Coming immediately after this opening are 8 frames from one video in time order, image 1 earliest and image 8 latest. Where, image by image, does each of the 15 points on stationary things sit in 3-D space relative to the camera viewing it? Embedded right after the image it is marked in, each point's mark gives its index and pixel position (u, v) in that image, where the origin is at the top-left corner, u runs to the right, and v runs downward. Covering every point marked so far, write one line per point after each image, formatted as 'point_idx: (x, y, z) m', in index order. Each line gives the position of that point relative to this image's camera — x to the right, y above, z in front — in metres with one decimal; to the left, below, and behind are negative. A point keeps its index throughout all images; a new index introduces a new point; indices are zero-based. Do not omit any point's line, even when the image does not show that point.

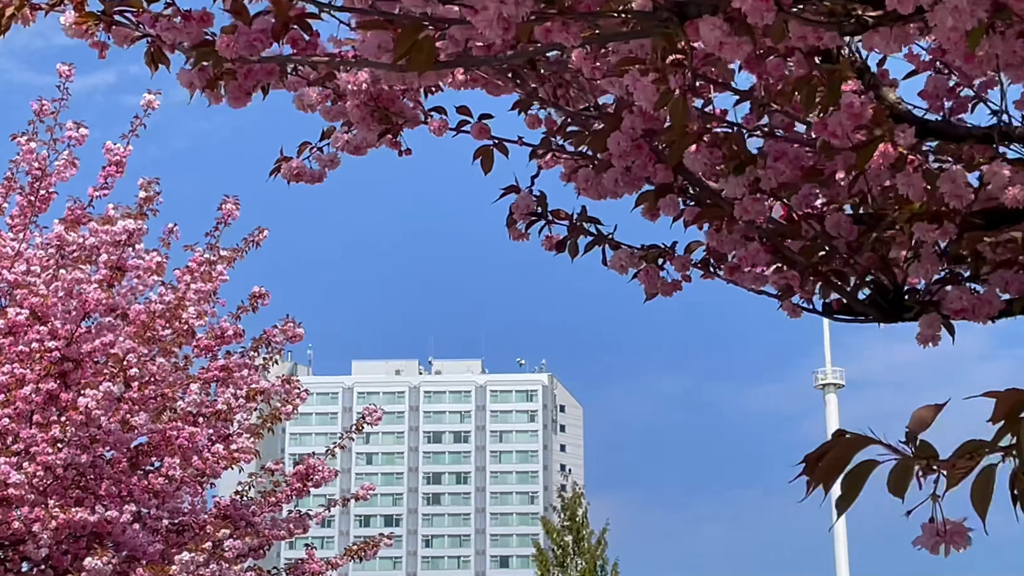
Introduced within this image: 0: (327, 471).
0: (-1.2, -1.1, +10.6) m
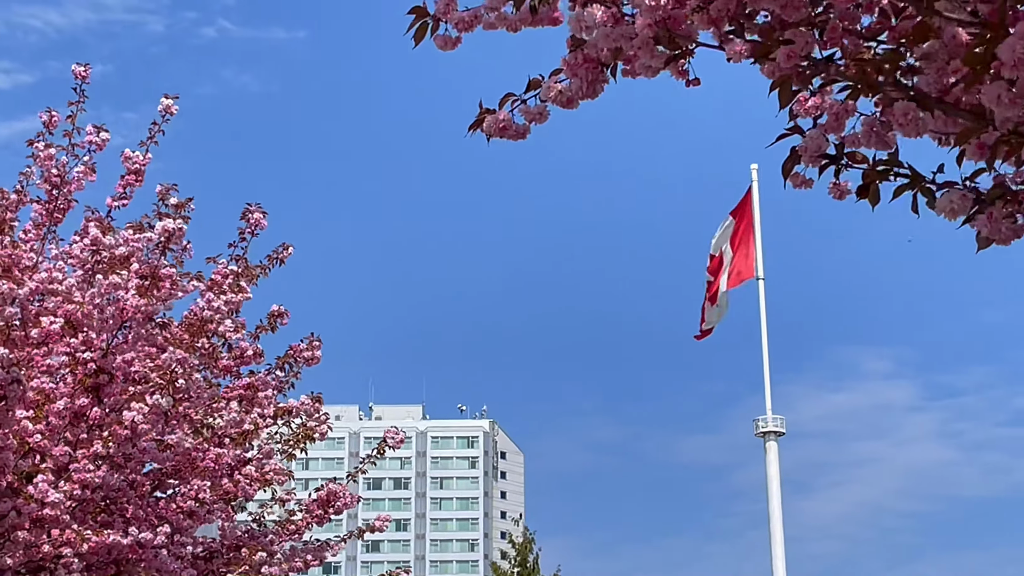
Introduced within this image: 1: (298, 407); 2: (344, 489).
0: (-1.0, -1.2, +10.1) m
1: (-1.2, -0.7, +9.8) m
2: (-1.0, -1.2, +10.1) m
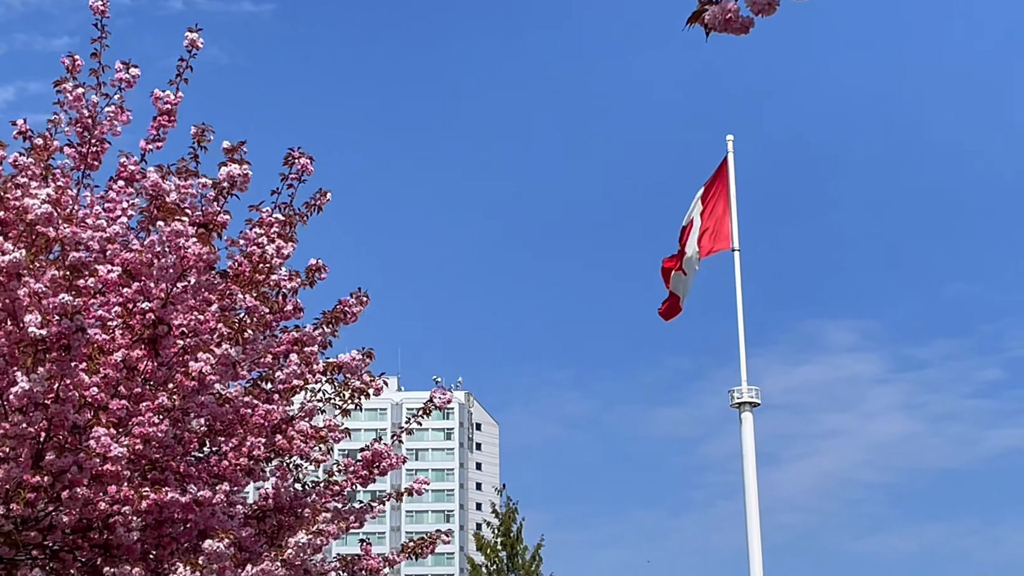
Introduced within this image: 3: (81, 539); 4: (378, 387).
0: (-0.7, -1.0, +9.8) m
1: (-0.9, -0.4, +9.4) m
2: (-0.7, -0.9, +9.8) m
3: (-2.0, -1.2, +7.8) m
4: (-0.7, -0.5, +9.7) m
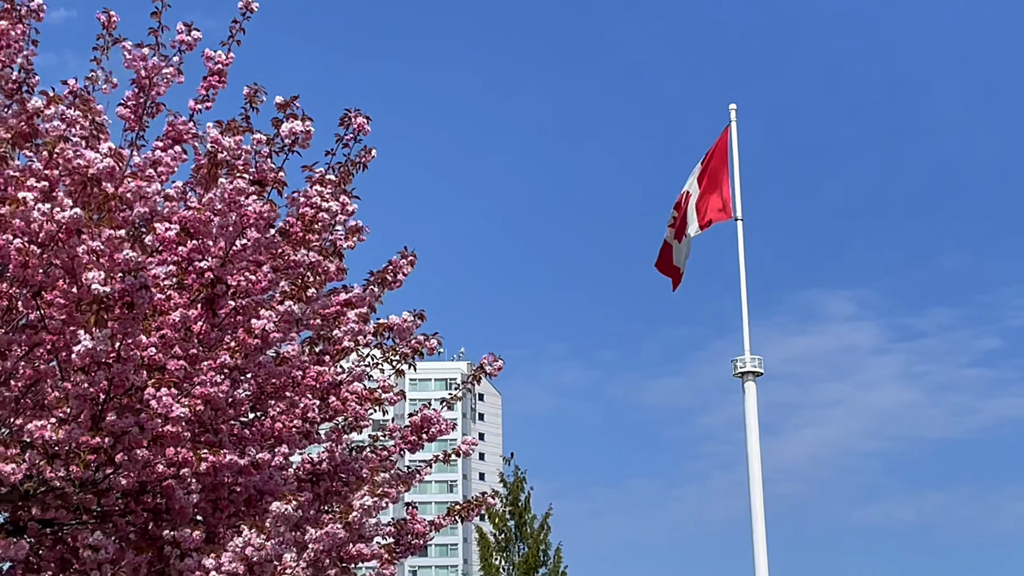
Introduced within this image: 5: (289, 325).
0: (-0.4, -0.7, +9.7) m
1: (-0.6, -0.2, +9.3) m
2: (-0.4, -0.7, +9.7) m
3: (-1.7, -1.0, +7.7) m
4: (-0.4, -0.3, +9.5) m
5: (-1.0, -0.2, +7.9) m
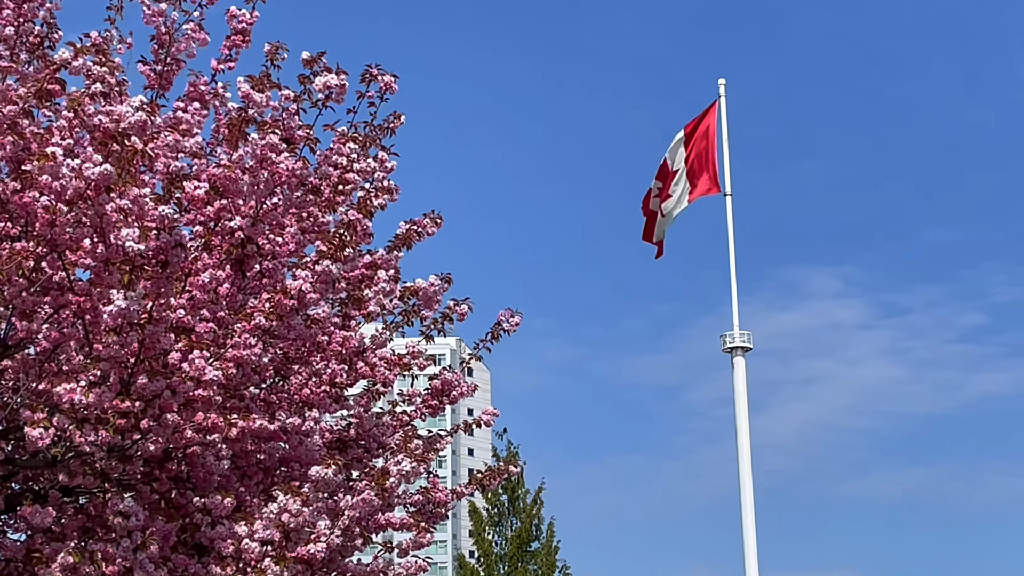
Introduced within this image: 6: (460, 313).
0: (-0.2, -0.5, +9.5) m
1: (-0.4, 0.0, +9.1) m
2: (-0.3, -0.5, +9.5) m
3: (-1.5, -0.8, +7.5) m
4: (-0.3, -0.1, +9.3) m
5: (-0.8, 0.0, +7.7) m
6: (-0.3, -0.1, +9.3) m
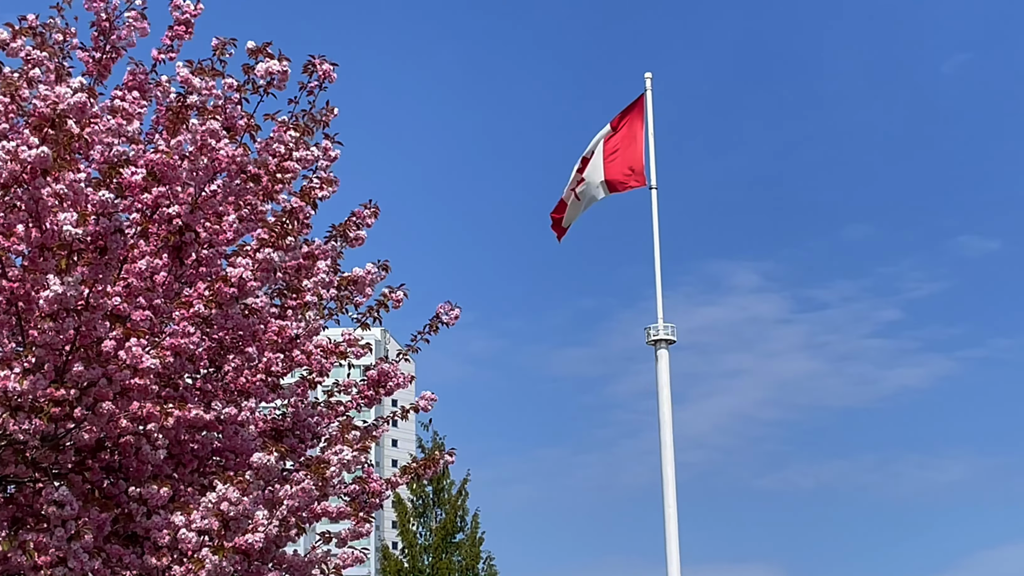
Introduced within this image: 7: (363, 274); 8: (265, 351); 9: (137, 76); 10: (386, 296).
0: (-0.6, -0.5, +9.4) m
1: (-0.8, 0.0, +9.0) m
2: (-0.6, -0.4, +9.4) m
3: (-1.8, -0.7, +7.4) m
4: (-0.6, -0.1, +9.3) m
5: (-1.1, +0.1, +7.6) m
6: (-0.6, -0.1, +9.3) m
7: (-0.8, +0.1, +9.1) m
8: (-1.2, -0.3, +8.2) m
9: (-1.7, +1.0, +7.9) m
10: (-0.7, -0.1, +9.2) m
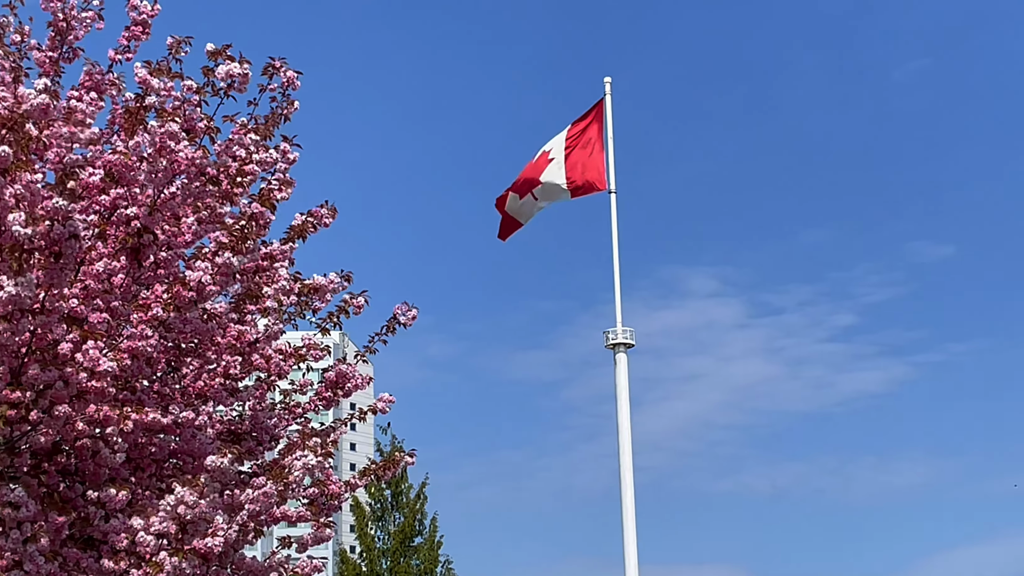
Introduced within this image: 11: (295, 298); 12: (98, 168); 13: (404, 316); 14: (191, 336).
0: (-0.8, -0.5, +9.4) m
1: (-1.0, 0.0, +9.0) m
2: (-0.8, -0.5, +9.4) m
3: (-2.0, -0.7, +7.4) m
4: (-0.8, -0.1, +9.2) m
5: (-1.3, 0.0, +7.6) m
6: (-0.8, -0.1, +9.2) m
7: (-1.0, +0.1, +9.0) m
8: (-1.4, -0.3, +8.2) m
9: (-1.9, +1.0, +7.9) m
10: (-0.9, -0.1, +9.2) m
11: (-1.1, 0.0, +8.9) m
12: (-1.7, +0.5, +7.3) m
13: (-0.6, -0.2, +10.2) m
14: (-1.4, -0.2, +7.6) m
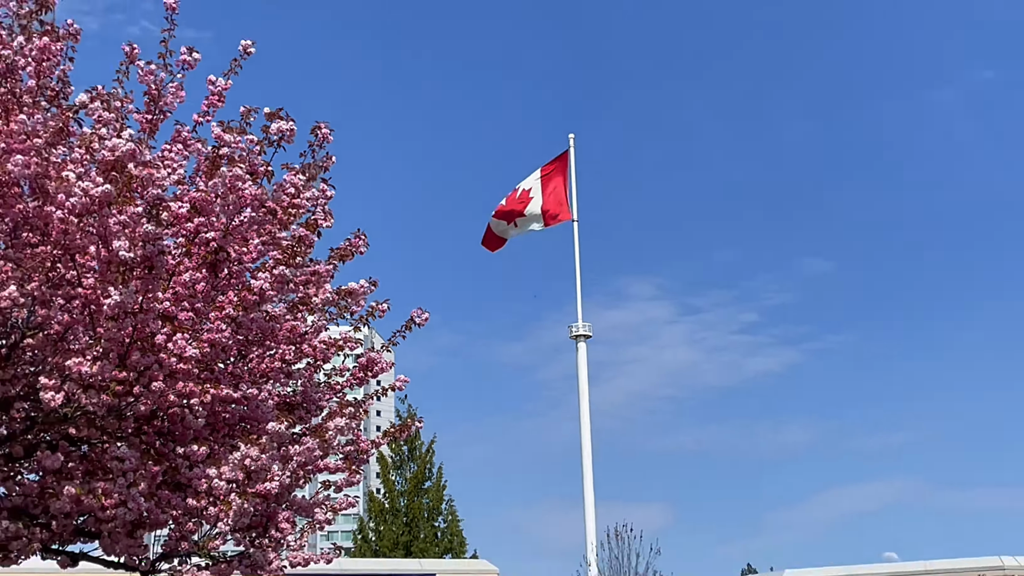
0: (-0.8, -0.5, +11.7) m
1: (-1.0, 0.0, +11.3) m
2: (-0.9, -0.5, +11.7) m
3: (-2.0, -0.8, +9.7) m
4: (-0.8, -0.1, +11.5) m
5: (-1.3, 0.0, +9.9) m
6: (-0.9, -0.1, +11.5) m
7: (-1.0, 0.0, +11.3) m
8: (-1.4, -0.3, +10.5) m
9: (-2.0, +0.9, +10.2) m
10: (-0.9, -0.1, +11.5) m
11: (-1.1, -0.1, +11.2) m
12: (-1.8, +0.5, +9.6) m
13: (-0.6, -0.2, +12.5) m
14: (-1.5, -0.2, +9.9) m
